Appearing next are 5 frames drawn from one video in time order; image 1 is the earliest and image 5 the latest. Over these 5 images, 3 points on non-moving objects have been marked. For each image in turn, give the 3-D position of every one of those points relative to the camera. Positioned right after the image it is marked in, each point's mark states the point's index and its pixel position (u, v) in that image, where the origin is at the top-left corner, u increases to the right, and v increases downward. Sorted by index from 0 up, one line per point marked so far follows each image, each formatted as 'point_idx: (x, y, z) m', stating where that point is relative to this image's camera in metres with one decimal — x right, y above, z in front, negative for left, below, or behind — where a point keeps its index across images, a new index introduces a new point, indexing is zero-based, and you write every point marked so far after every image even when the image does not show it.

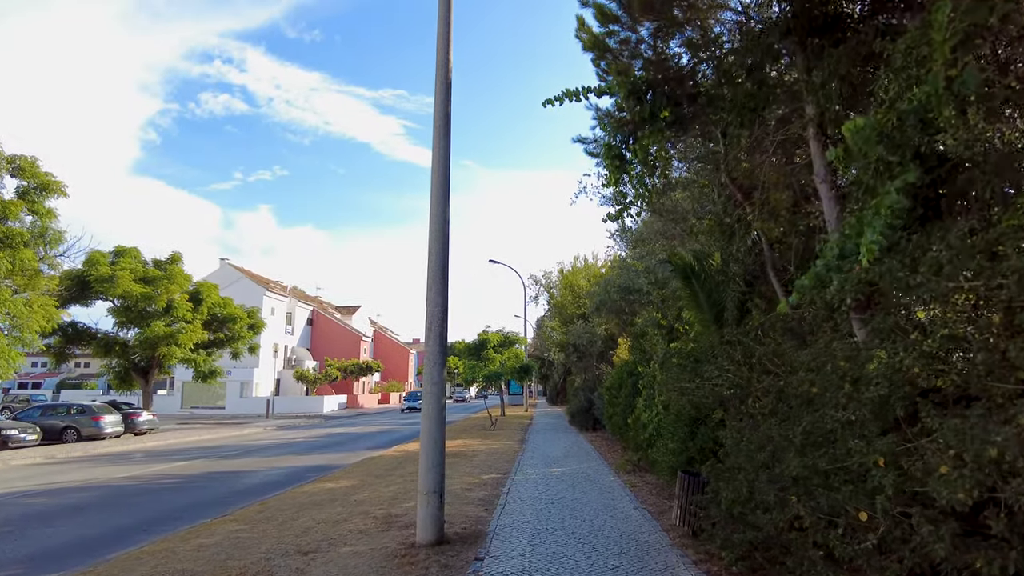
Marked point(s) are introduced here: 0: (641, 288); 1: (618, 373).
0: (+2.8, 0.0, +14.8) m
1: (+2.7, -2.1, +17.1) m
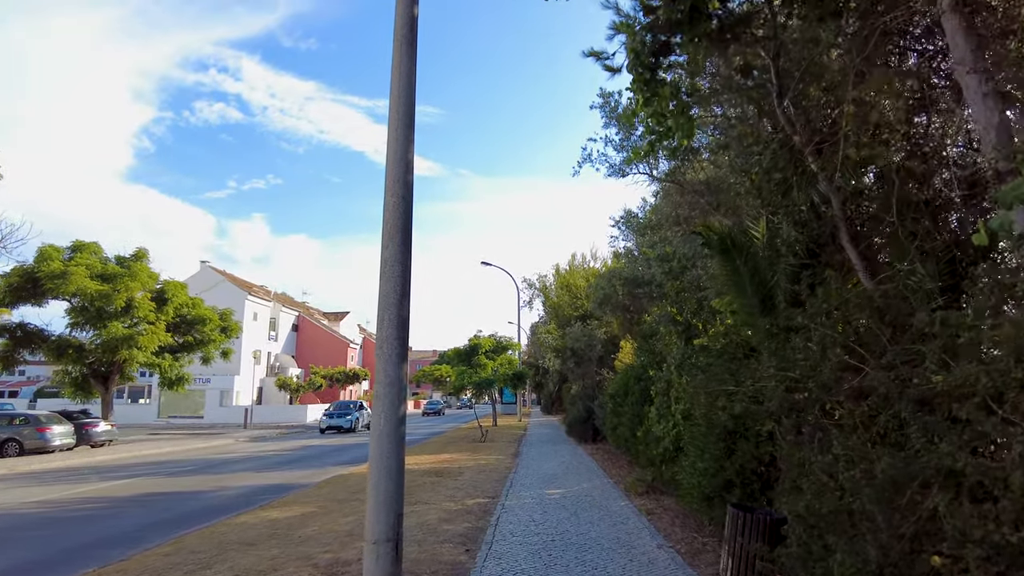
0: (+2.6, +0.1, +12.9) m
1: (+2.5, -2.0, +15.2) m
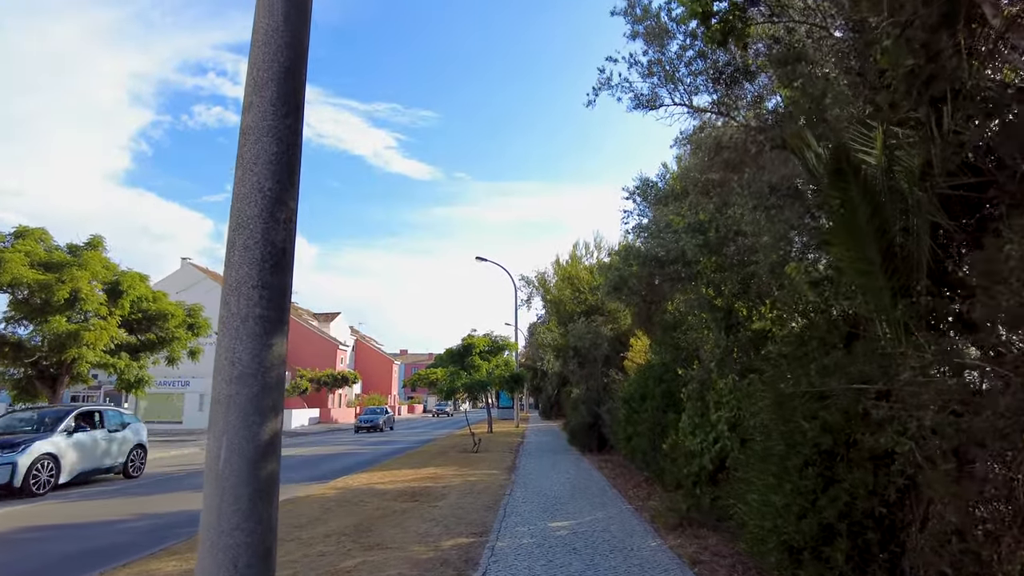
0: (+2.5, +0.5, +10.5) m
1: (+2.4, -1.7, +12.8) m
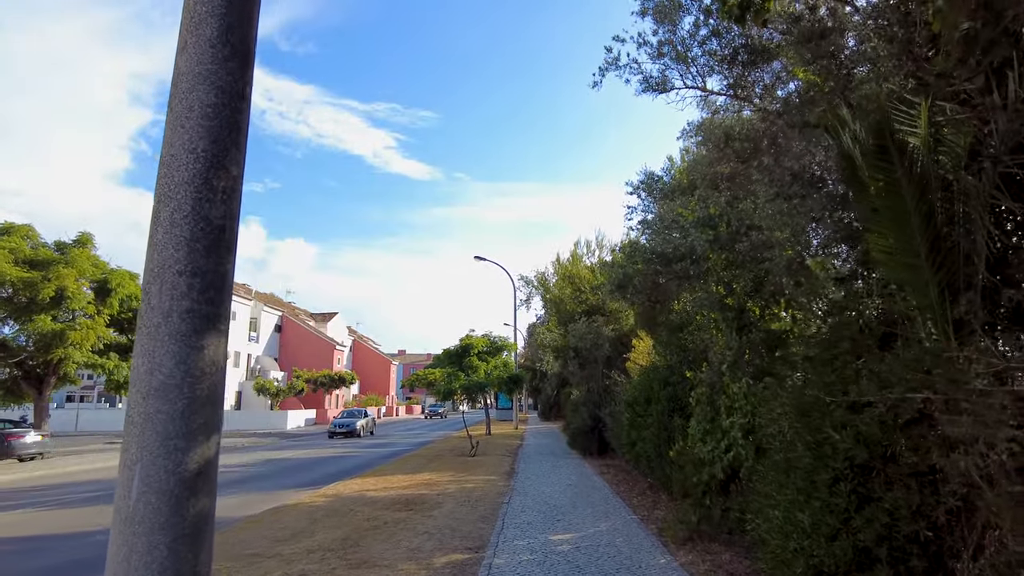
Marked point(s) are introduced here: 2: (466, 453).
0: (+2.5, +0.5, +10.0) m
1: (+2.4, -1.7, +12.3) m
2: (-1.3, -4.7, +19.4) m
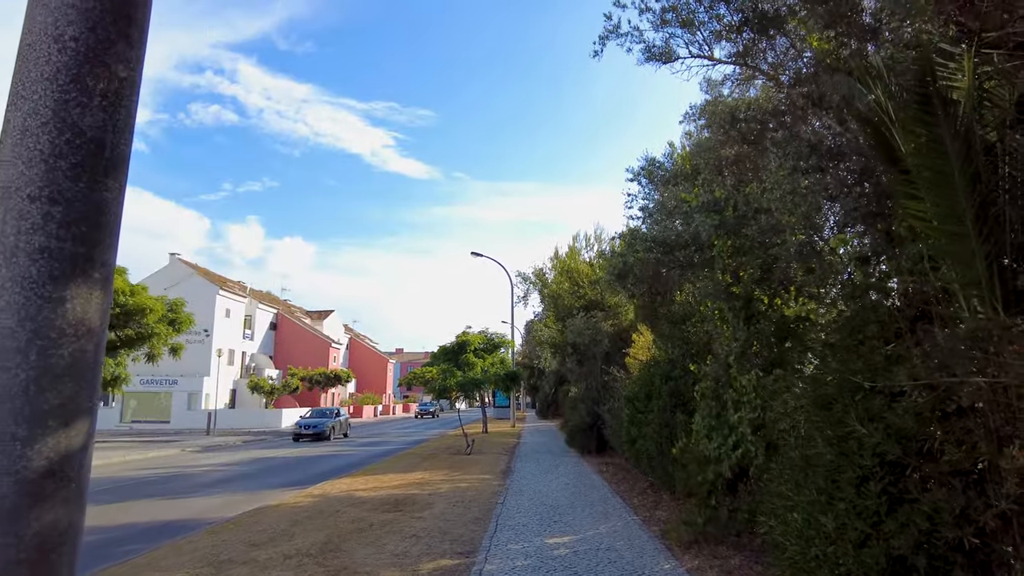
0: (+2.4, +0.6, +9.6) m
1: (+2.3, -1.5, +11.8) m
2: (-1.4, -4.5, +18.9) m
